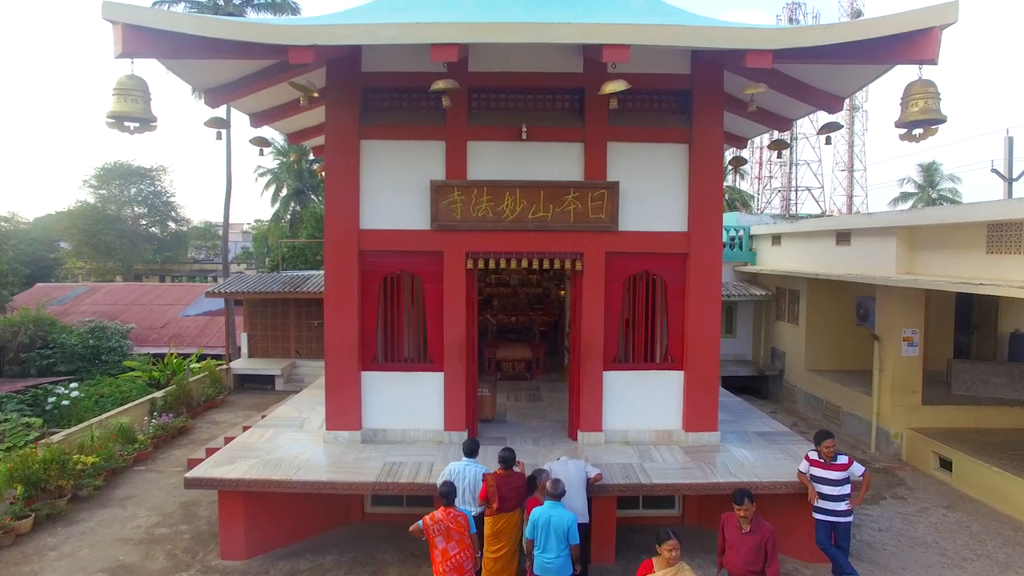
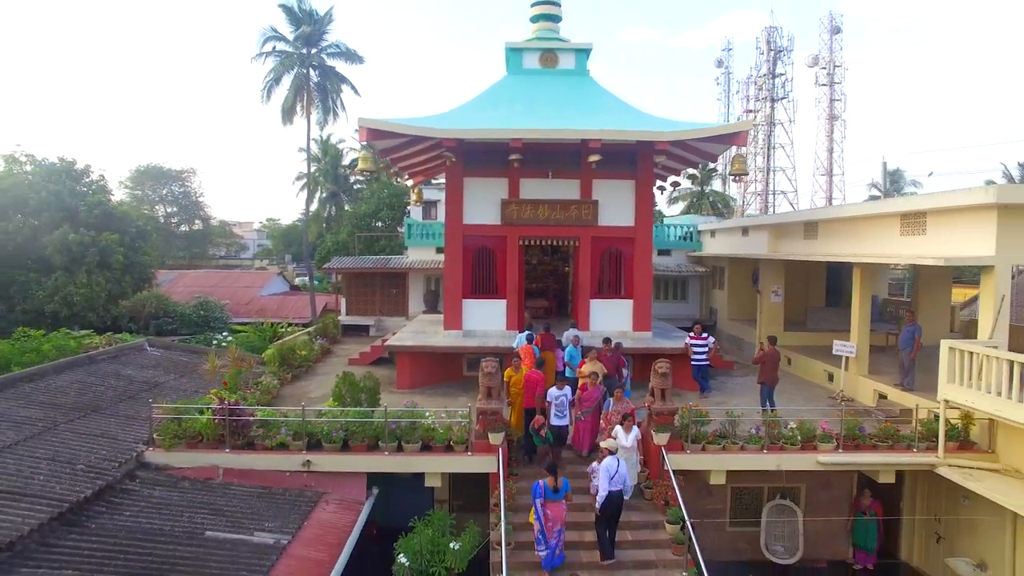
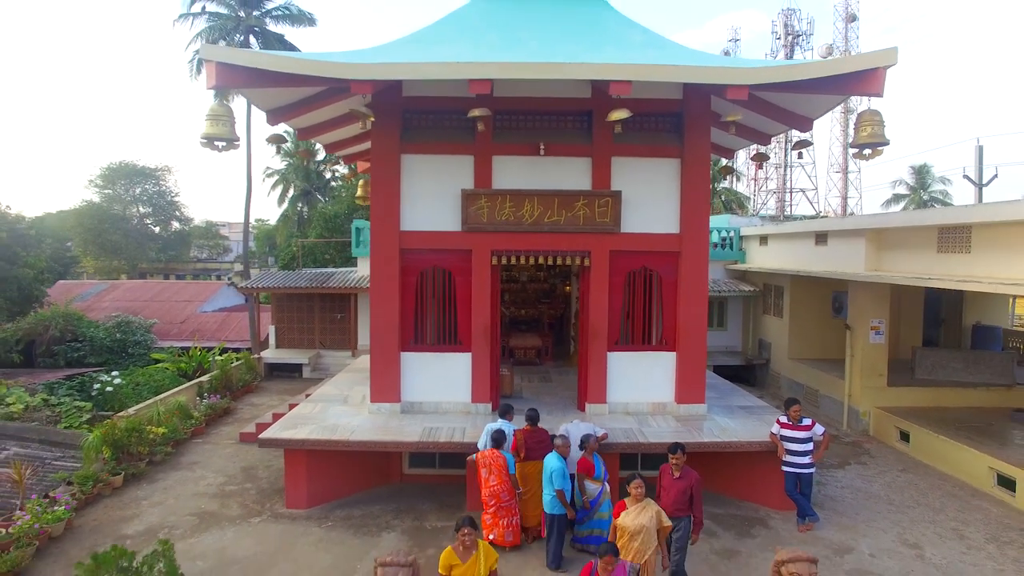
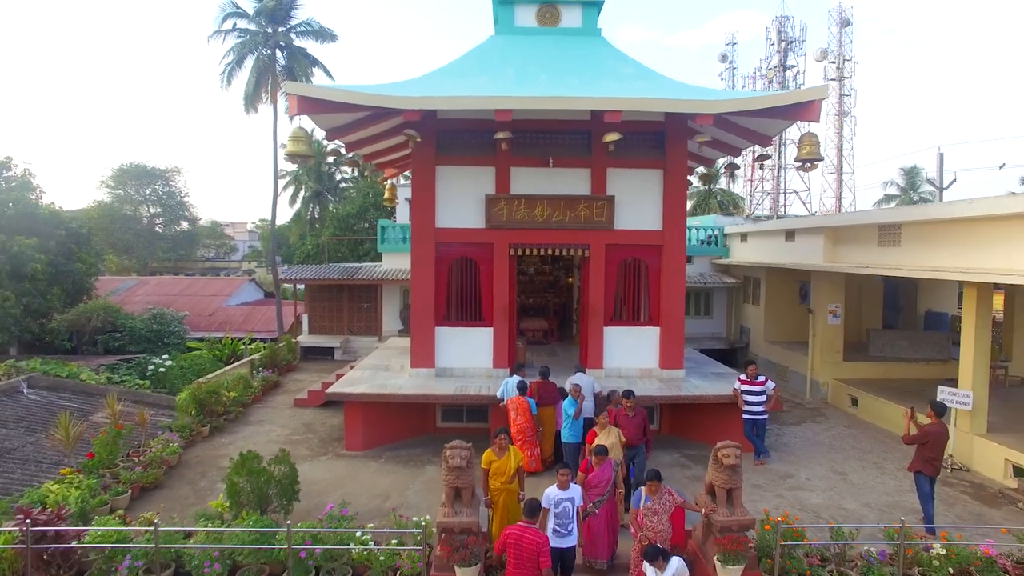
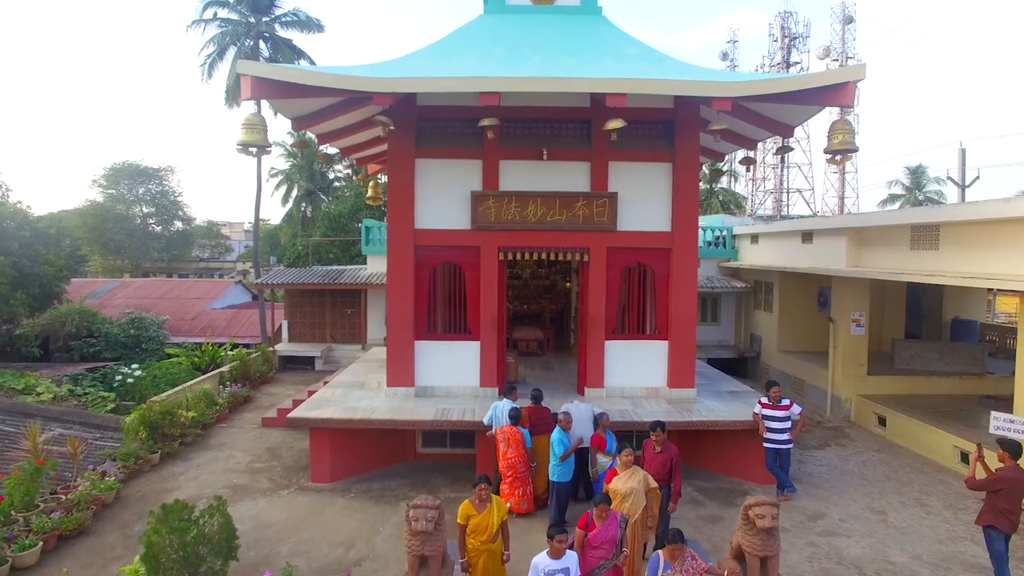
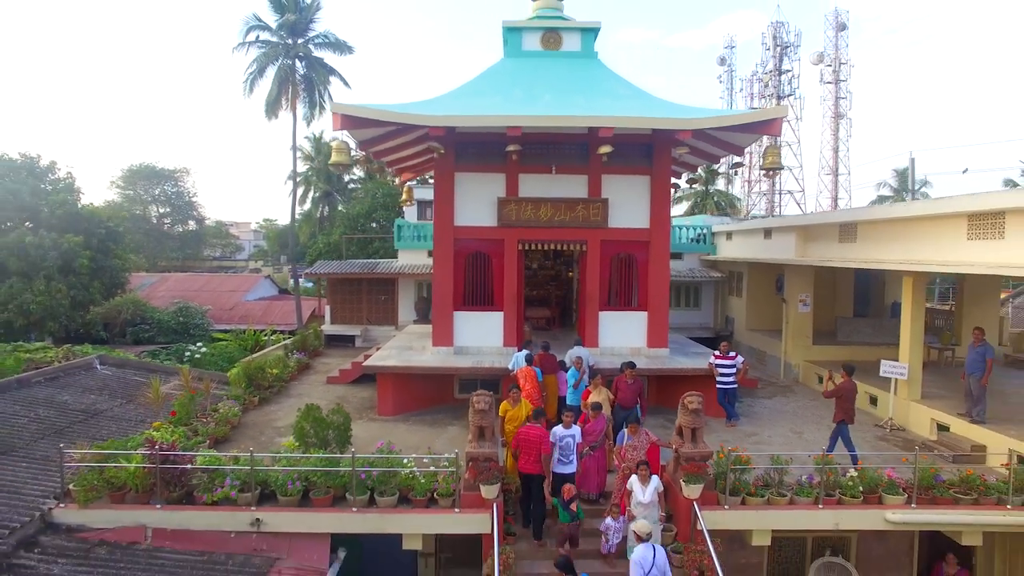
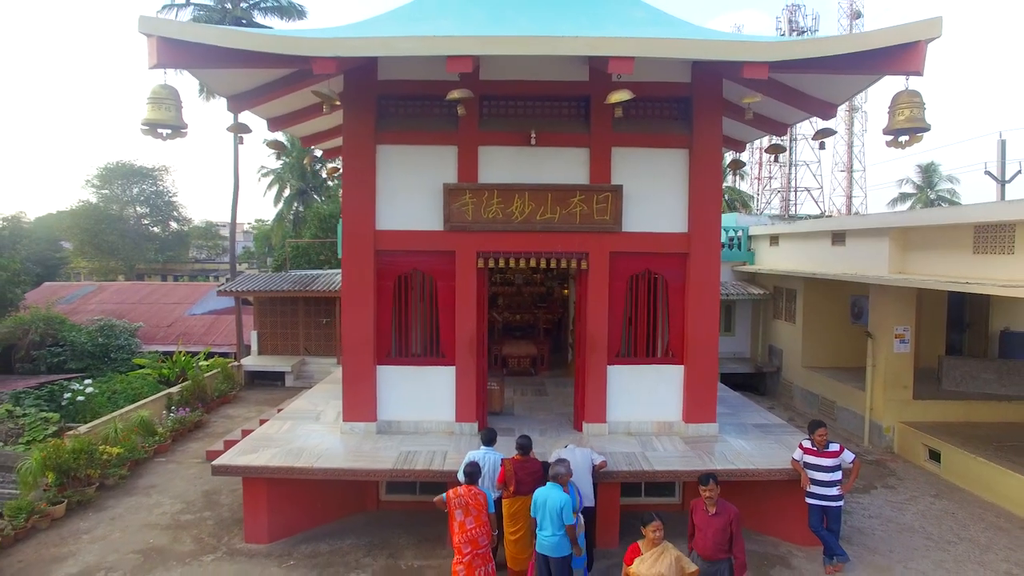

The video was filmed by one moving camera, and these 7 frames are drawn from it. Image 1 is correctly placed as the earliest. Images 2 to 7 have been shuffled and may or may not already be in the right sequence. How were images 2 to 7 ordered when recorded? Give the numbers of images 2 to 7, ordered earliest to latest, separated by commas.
7, 3, 5, 4, 6, 2
